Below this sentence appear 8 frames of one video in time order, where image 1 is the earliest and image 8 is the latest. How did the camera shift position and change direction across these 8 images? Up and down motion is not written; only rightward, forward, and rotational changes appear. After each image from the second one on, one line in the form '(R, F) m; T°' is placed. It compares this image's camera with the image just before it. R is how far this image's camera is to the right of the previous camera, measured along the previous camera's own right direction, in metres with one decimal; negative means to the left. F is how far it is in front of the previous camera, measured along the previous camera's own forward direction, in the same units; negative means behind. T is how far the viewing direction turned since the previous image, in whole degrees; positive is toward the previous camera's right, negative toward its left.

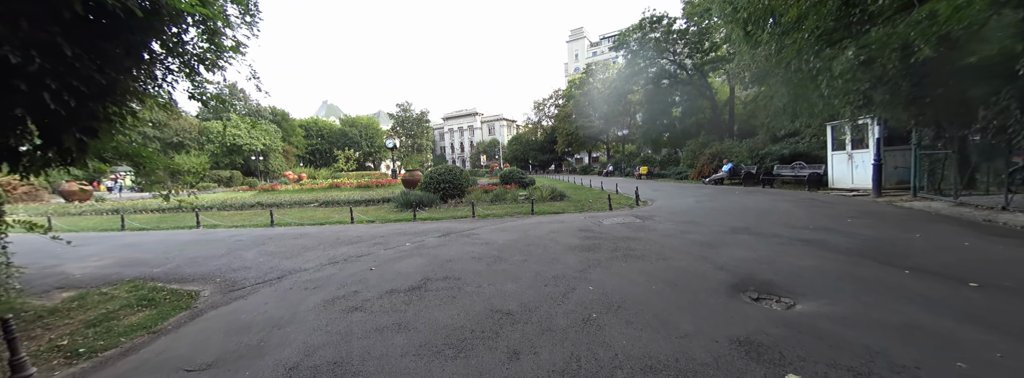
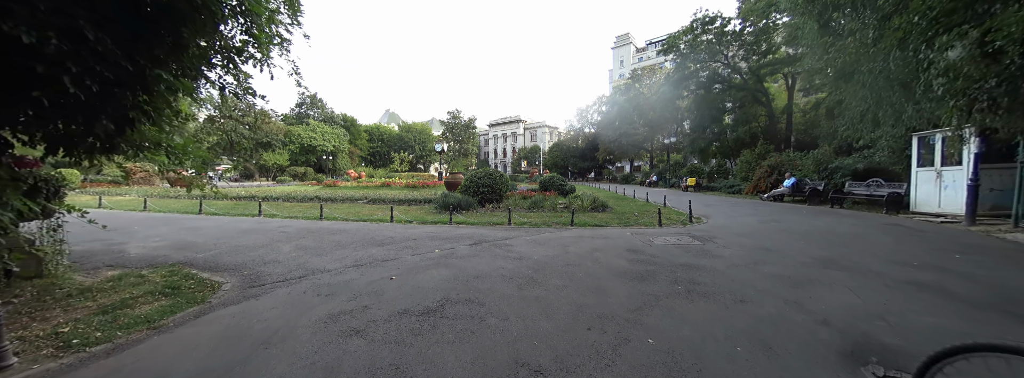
(0.0, +0.7) m; -8°
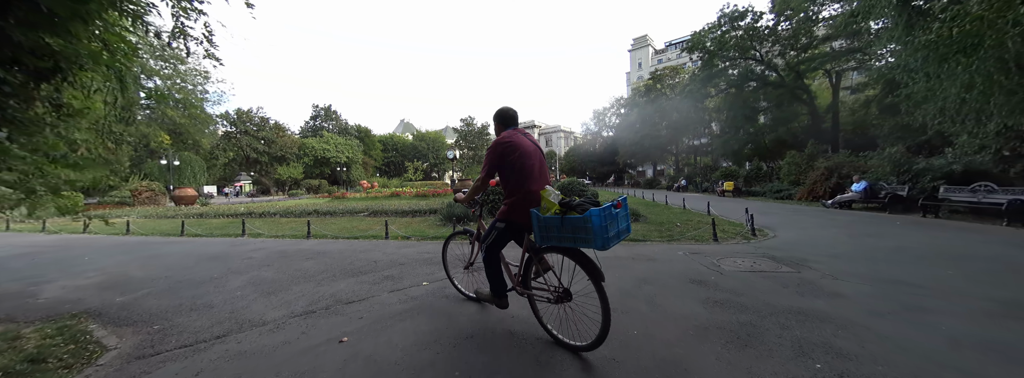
(+0.1, +1.4) m; -3°
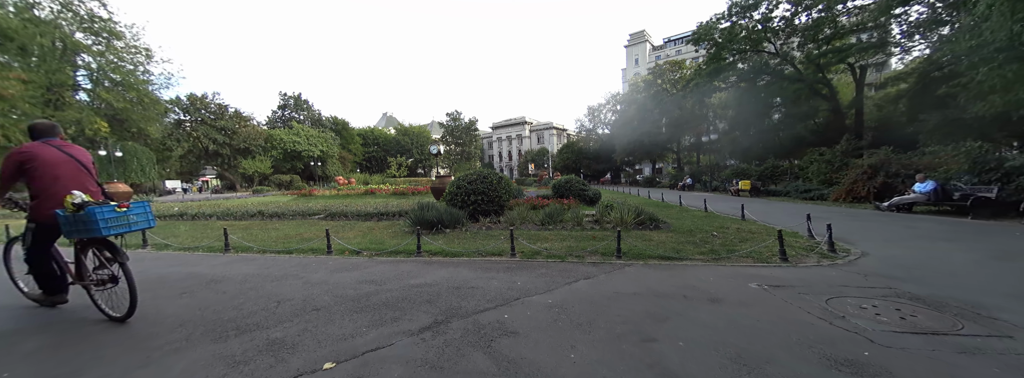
(+0.1, +1.9) m; +2°
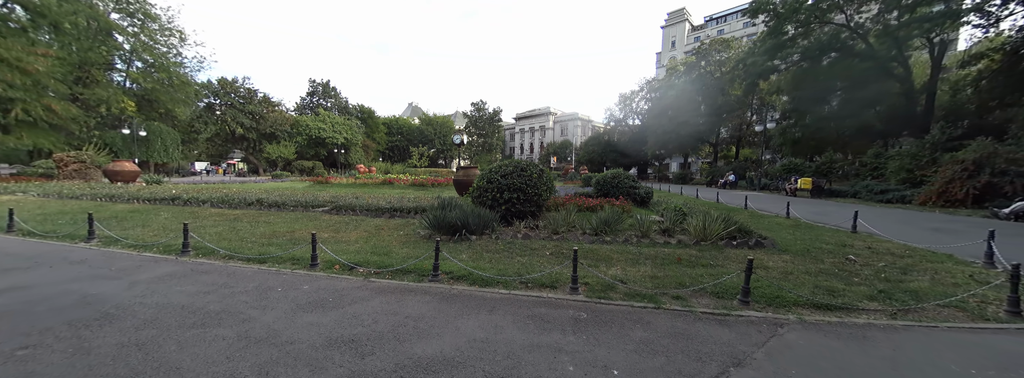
(-0.6, +1.9) m; -4°
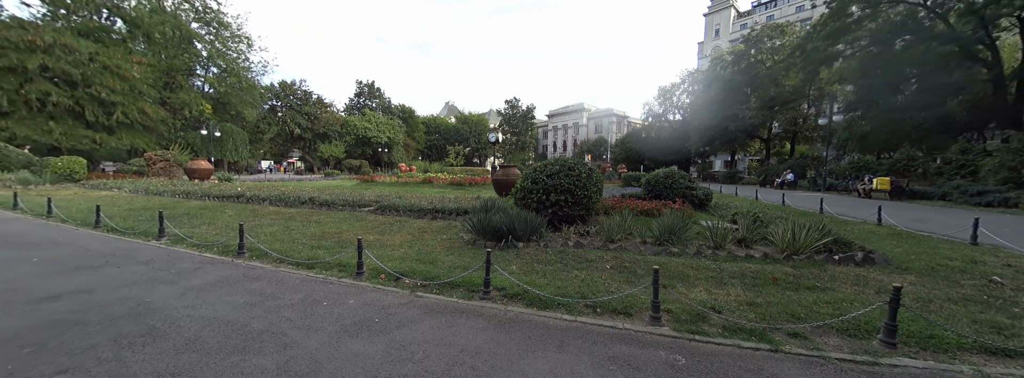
(-0.4, +0.5) m; -7°
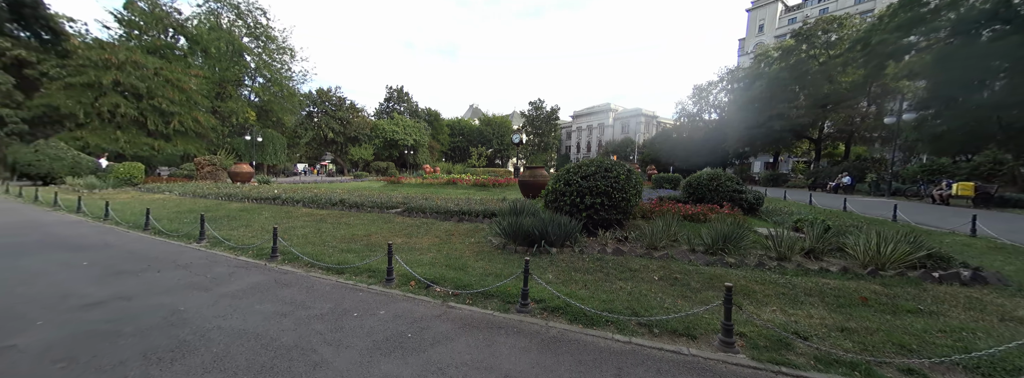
(-0.2, +0.3) m; -4°
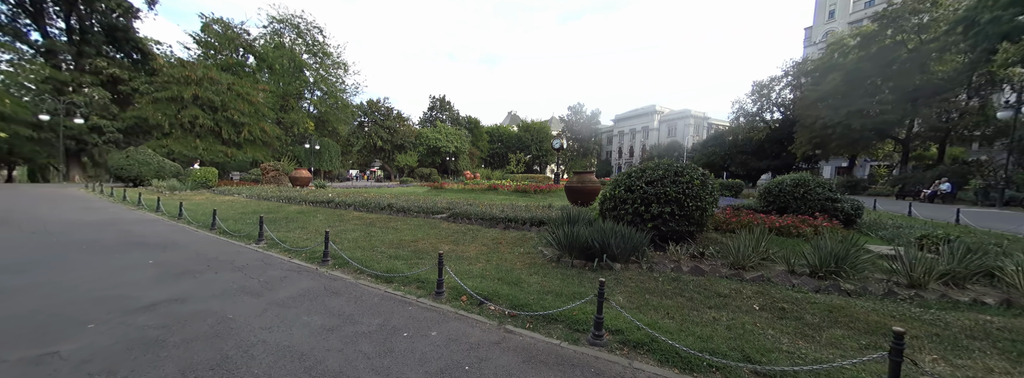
(-0.3, +0.5) m; -7°
